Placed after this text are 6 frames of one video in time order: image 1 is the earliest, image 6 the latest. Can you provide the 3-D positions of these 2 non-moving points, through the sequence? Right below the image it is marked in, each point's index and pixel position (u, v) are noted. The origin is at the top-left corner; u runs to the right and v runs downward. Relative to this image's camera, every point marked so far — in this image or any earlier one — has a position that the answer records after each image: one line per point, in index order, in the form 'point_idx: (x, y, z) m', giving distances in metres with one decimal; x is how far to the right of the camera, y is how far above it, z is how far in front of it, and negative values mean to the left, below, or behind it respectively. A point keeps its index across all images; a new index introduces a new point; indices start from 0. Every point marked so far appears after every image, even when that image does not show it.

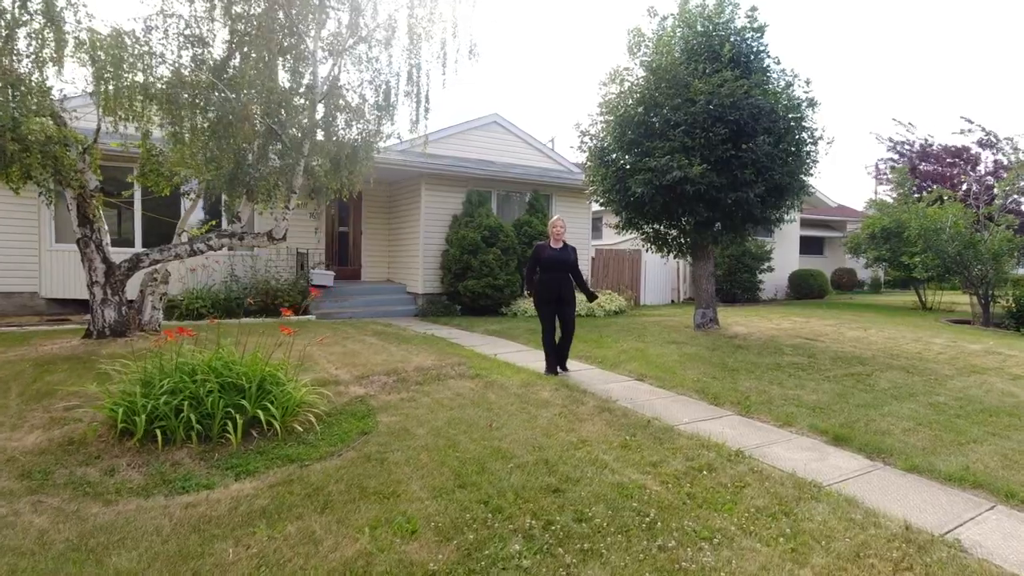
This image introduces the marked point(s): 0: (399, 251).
0: (-2.7, +0.9, +14.3) m
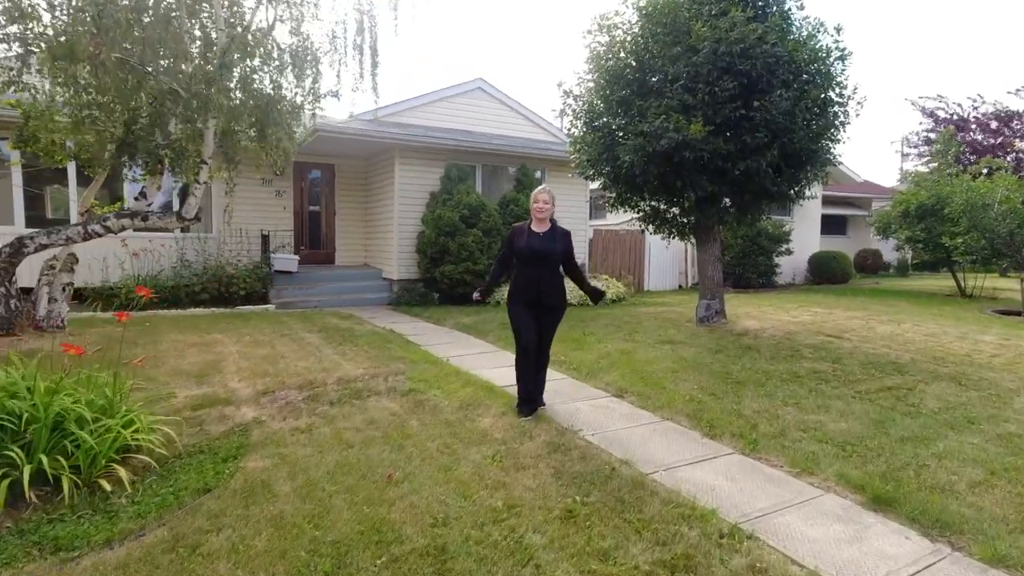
0: (-3.0, +1.2, +13.0) m
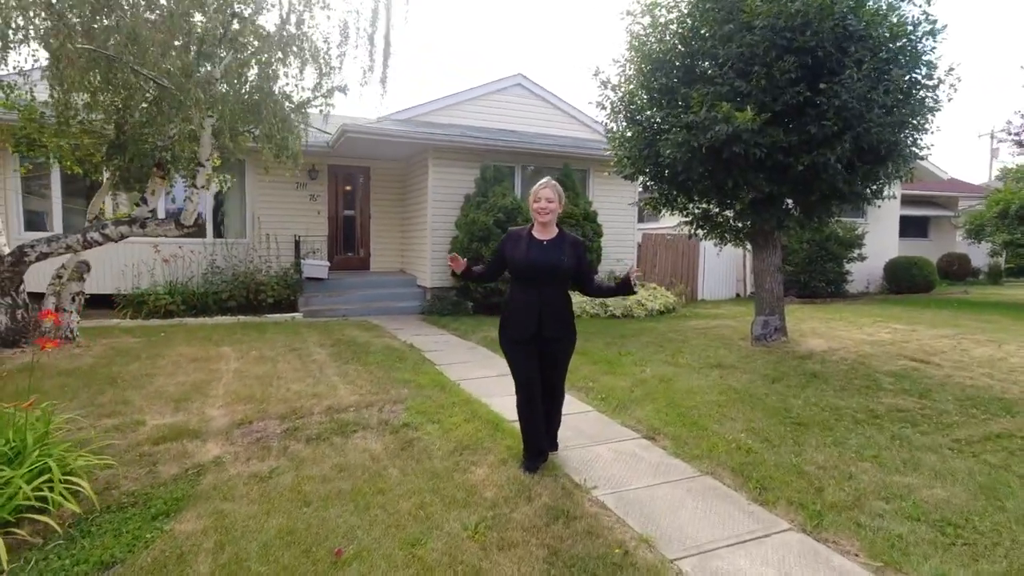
0: (-2.2, +1.1, +12.5) m
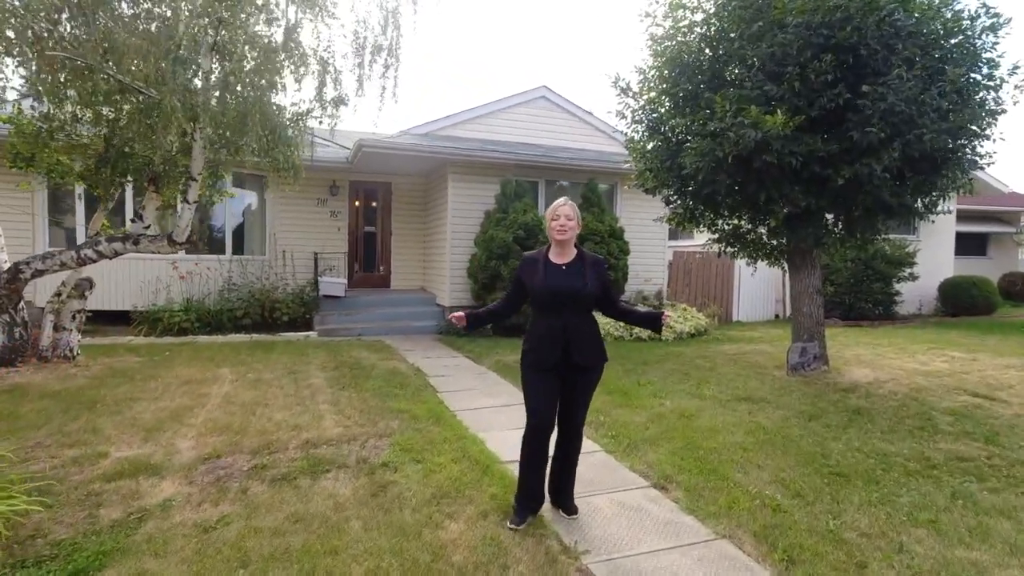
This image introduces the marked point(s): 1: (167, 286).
0: (-1.7, +0.7, +12.2) m
1: (-6.0, 0.0, +10.3) m
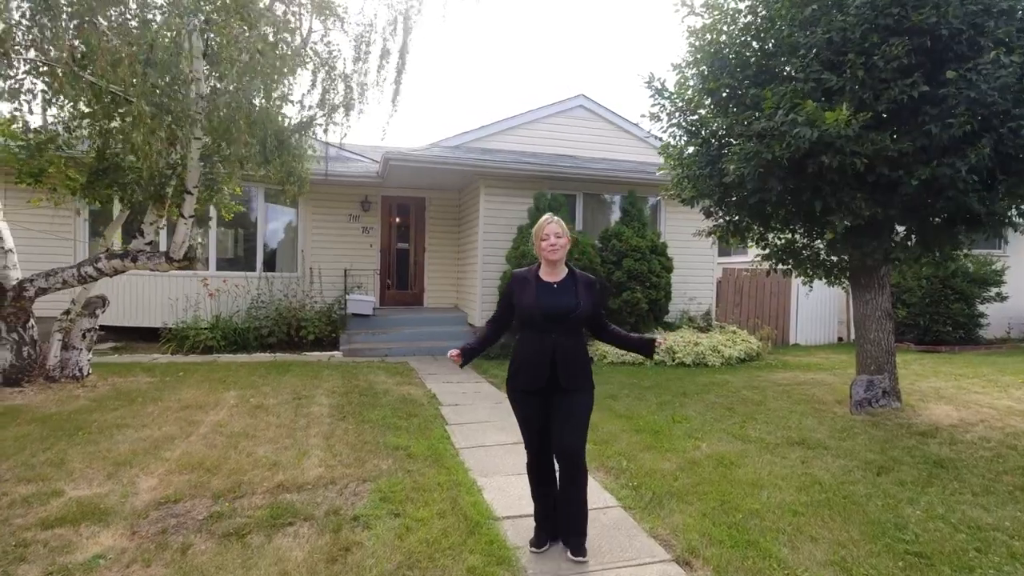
0: (-1.0, +0.3, +11.7) m
1: (-5.4, -0.3, +10.2) m
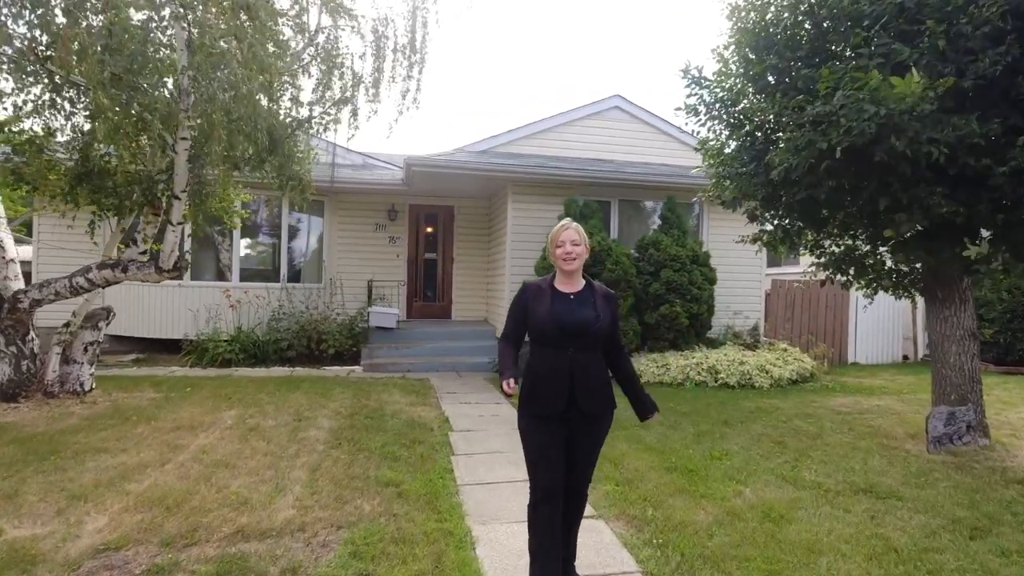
0: (-0.4, +0.1, +11.2) m
1: (-4.9, -0.4, +10.0) m
